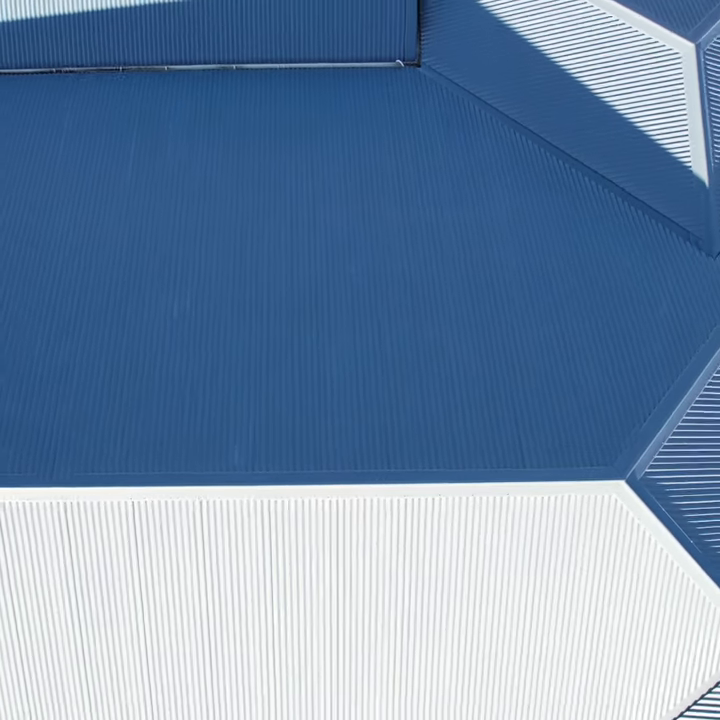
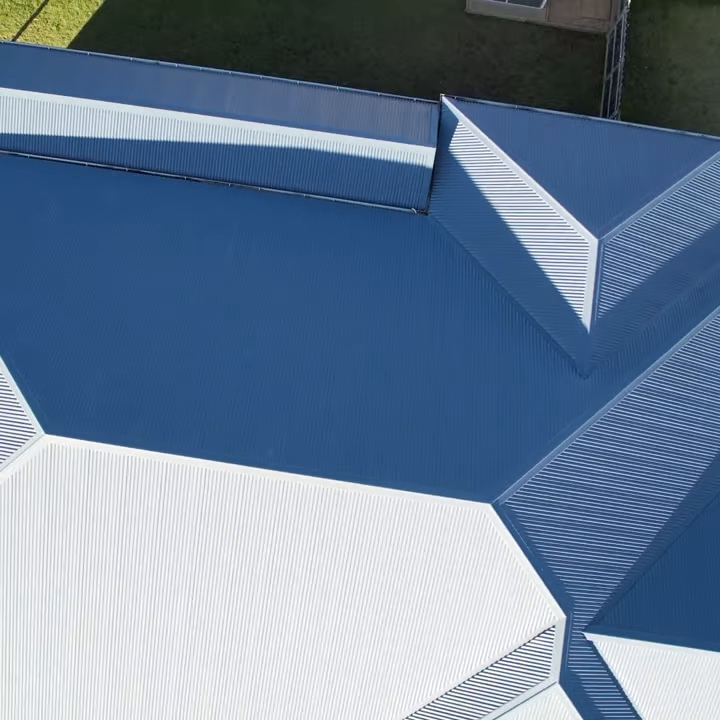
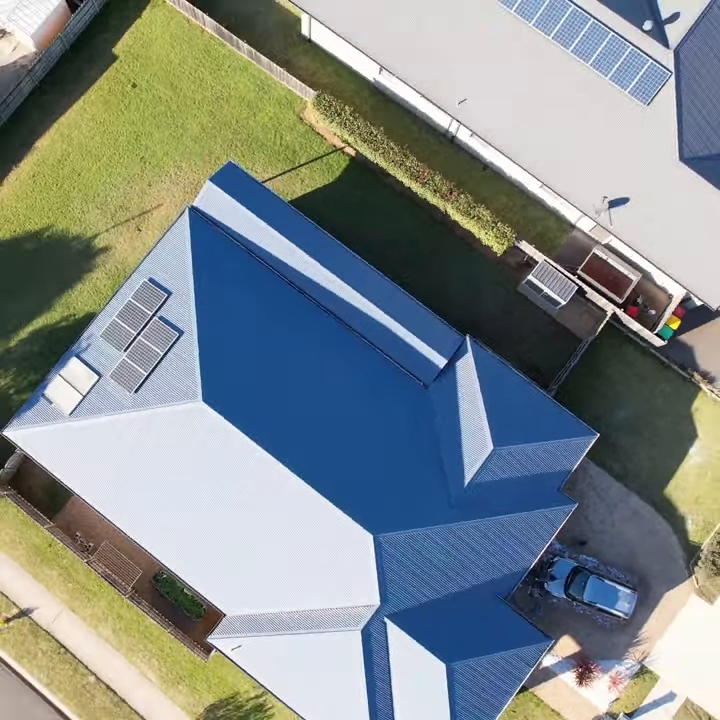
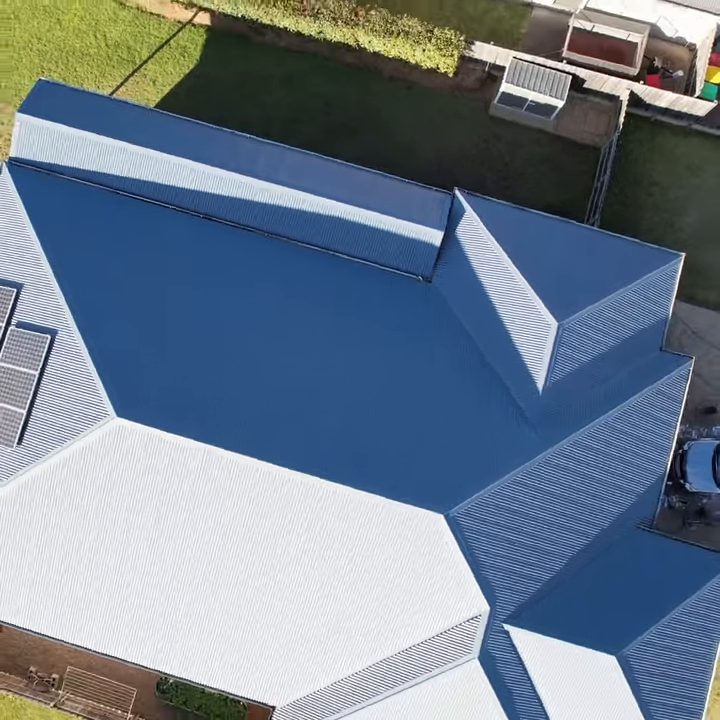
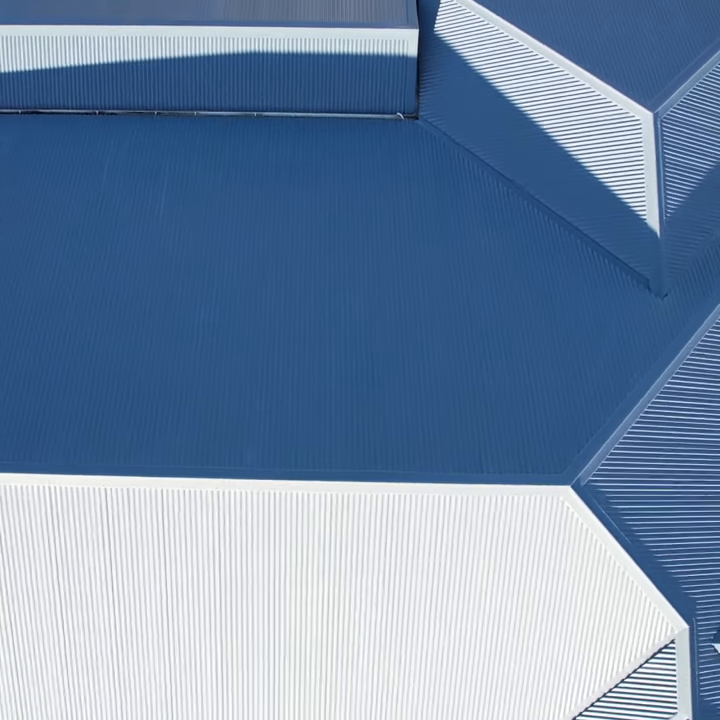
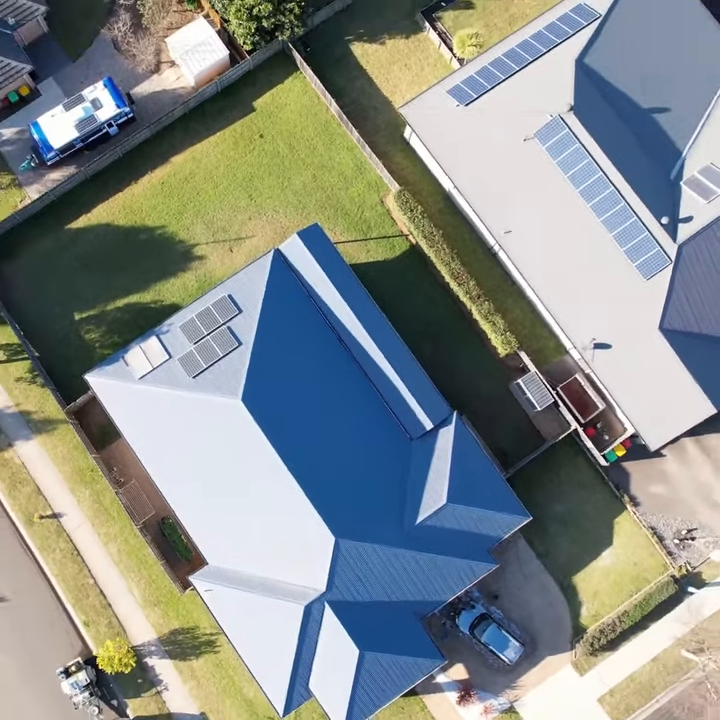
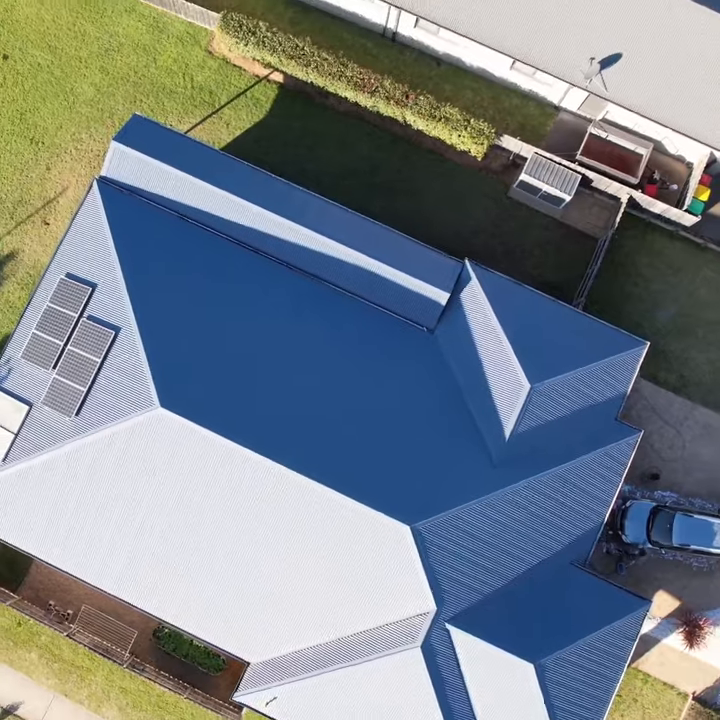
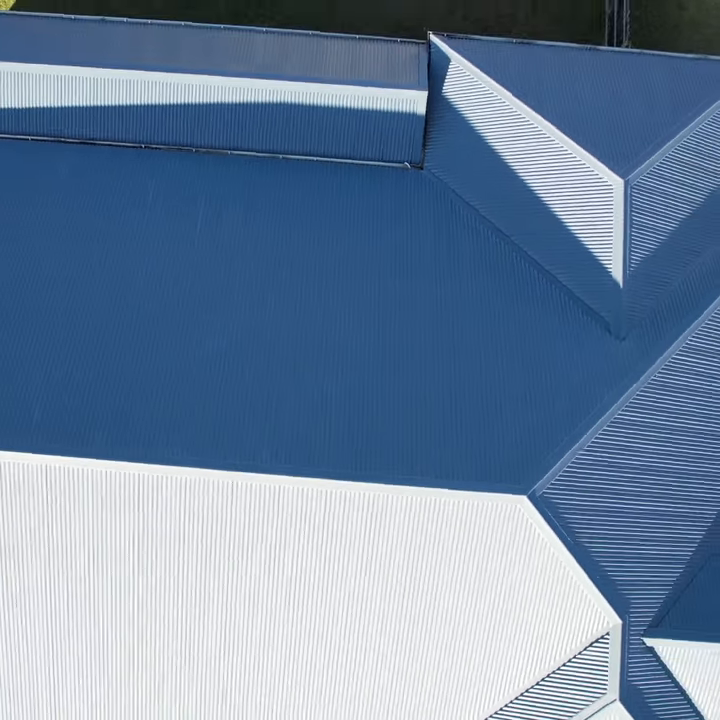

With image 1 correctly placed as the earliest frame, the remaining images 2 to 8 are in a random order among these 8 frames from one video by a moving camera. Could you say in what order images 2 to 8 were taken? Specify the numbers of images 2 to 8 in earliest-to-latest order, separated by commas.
5, 8, 2, 4, 7, 3, 6
